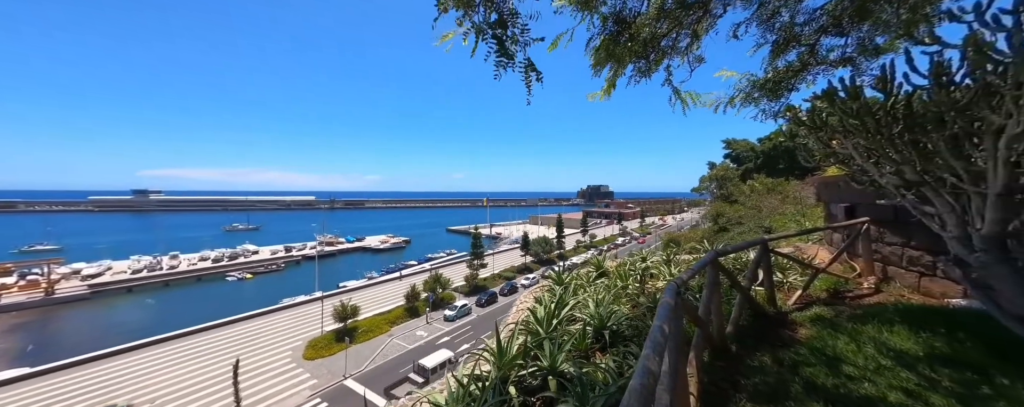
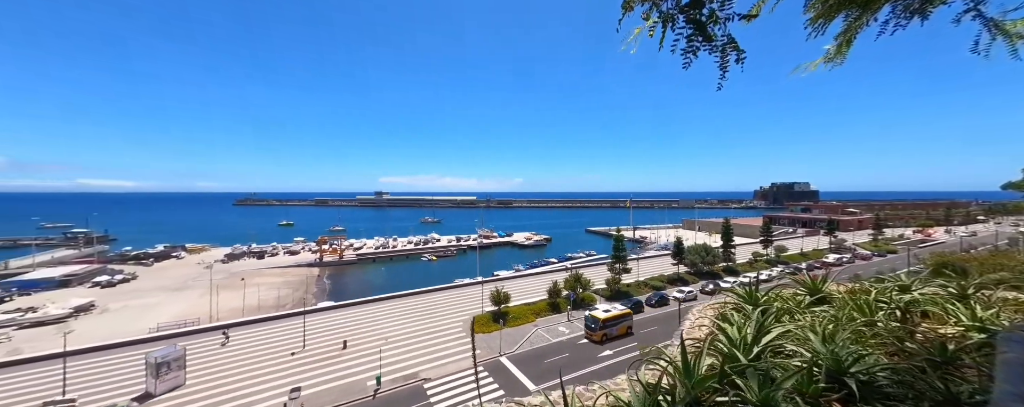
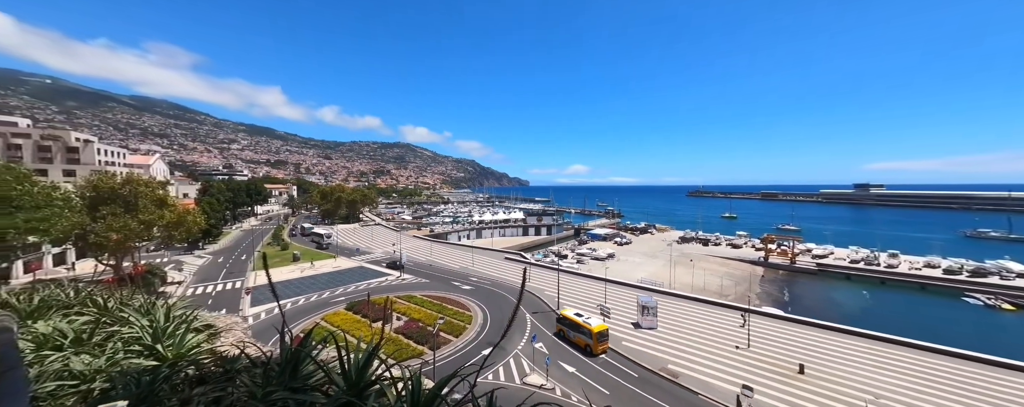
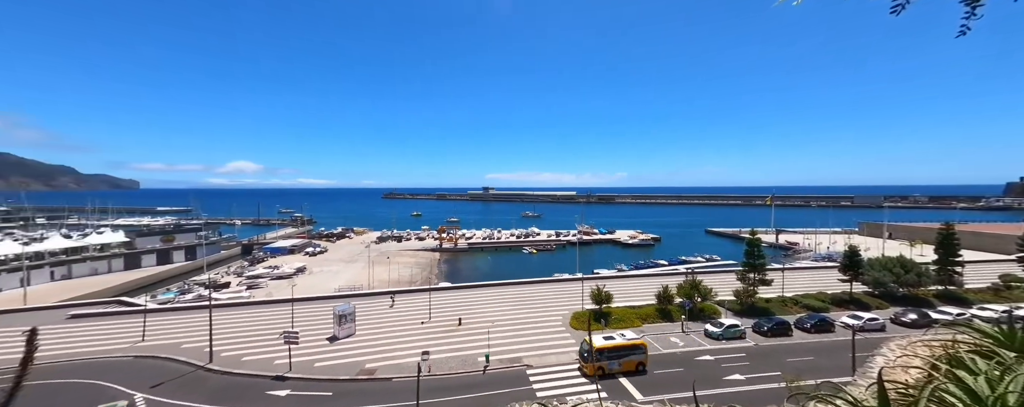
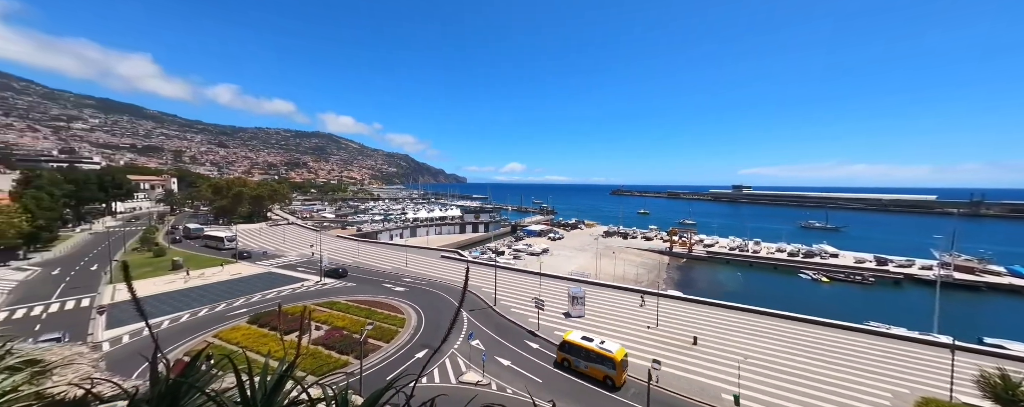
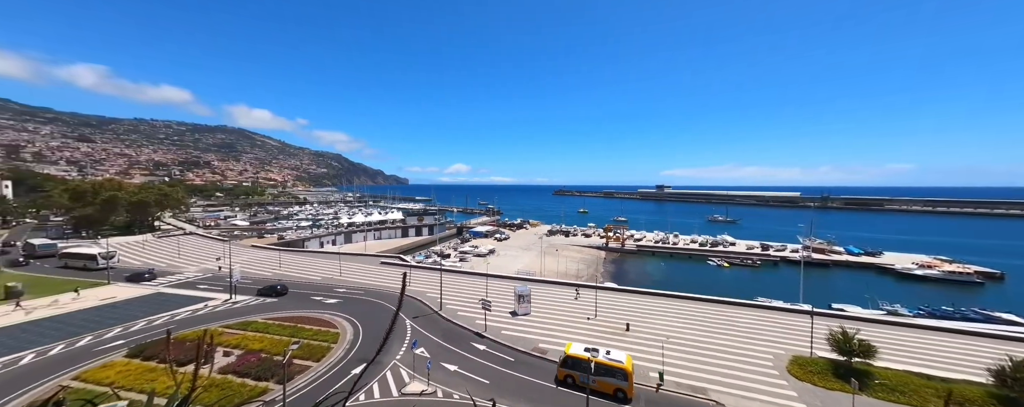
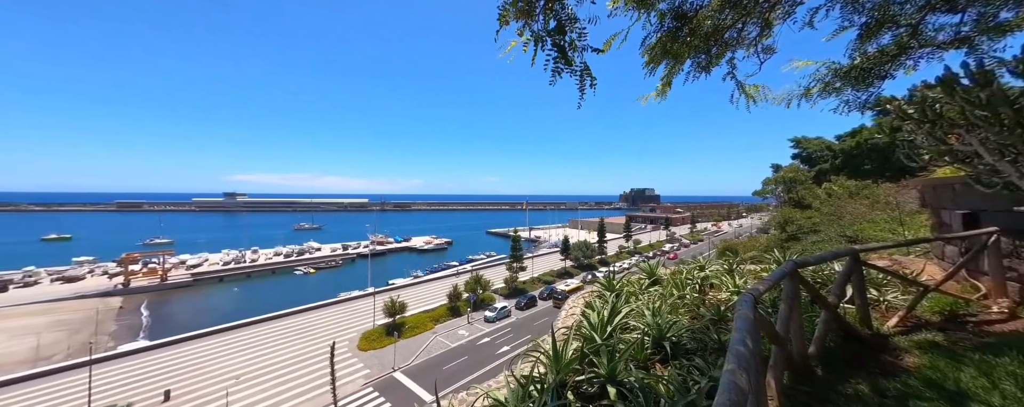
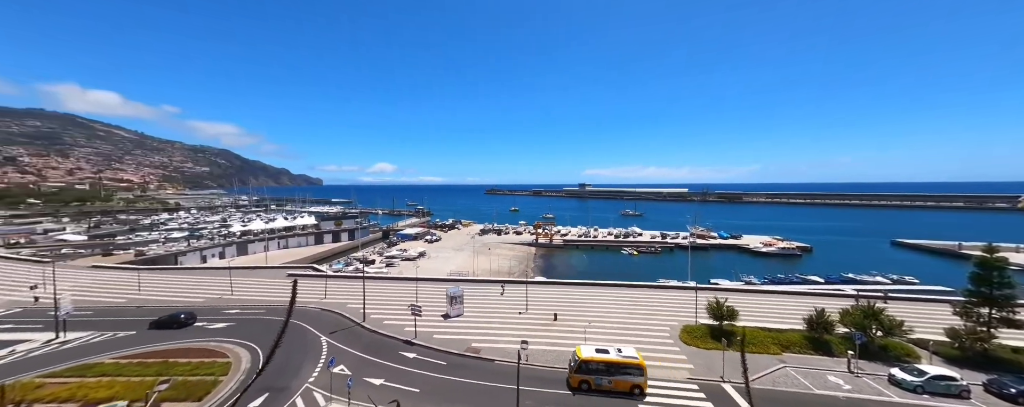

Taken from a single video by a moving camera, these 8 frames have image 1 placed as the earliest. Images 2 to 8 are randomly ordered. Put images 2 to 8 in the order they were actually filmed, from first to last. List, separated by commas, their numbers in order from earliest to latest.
7, 2, 4, 8, 6, 5, 3
